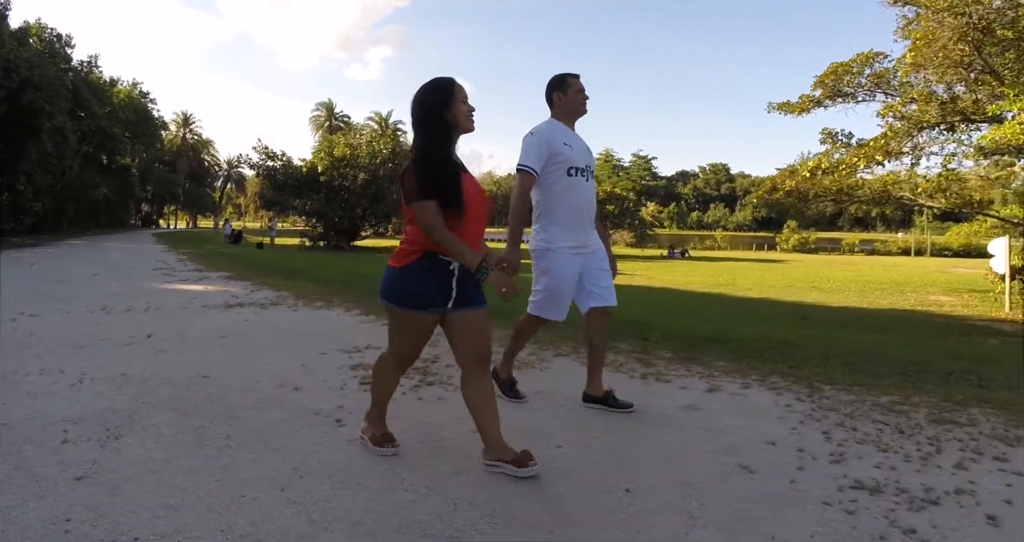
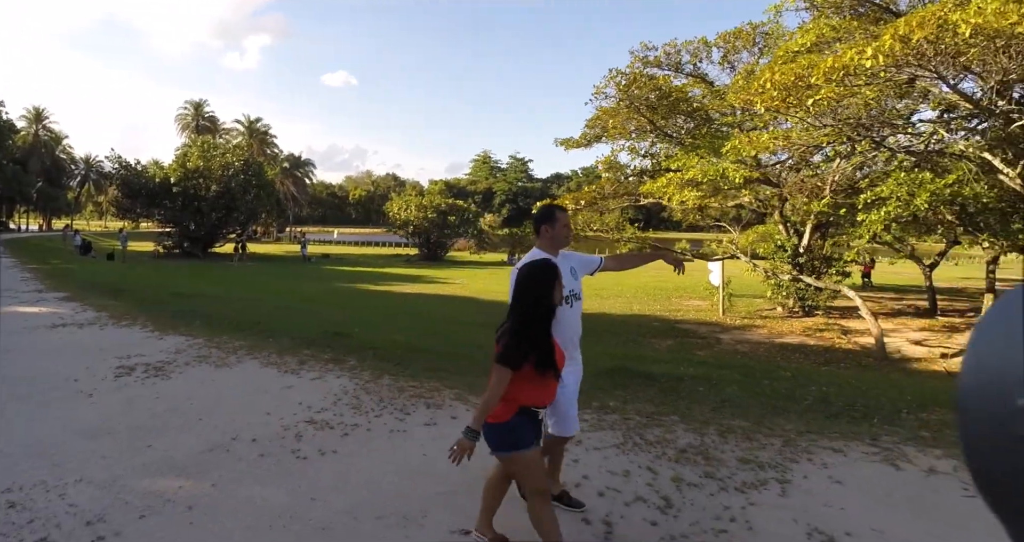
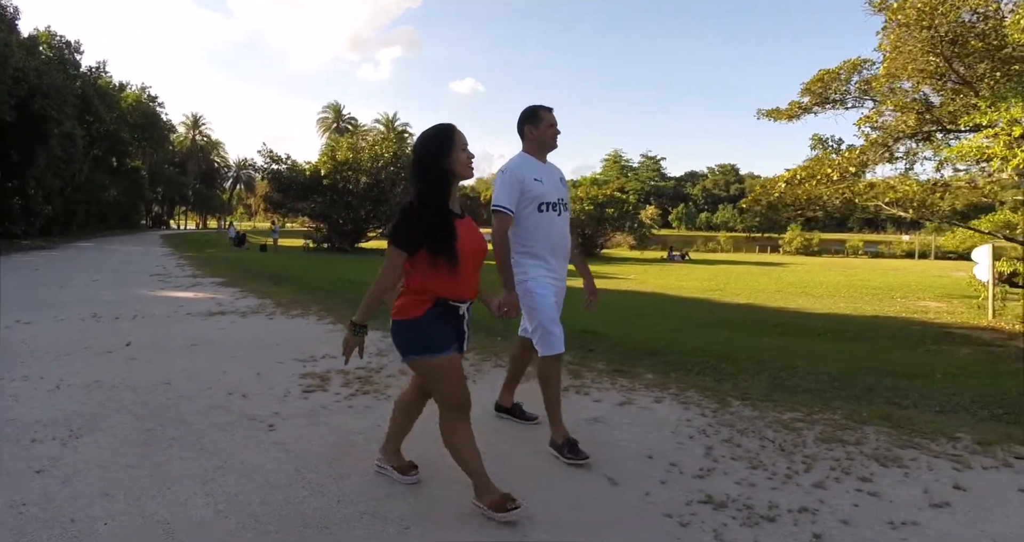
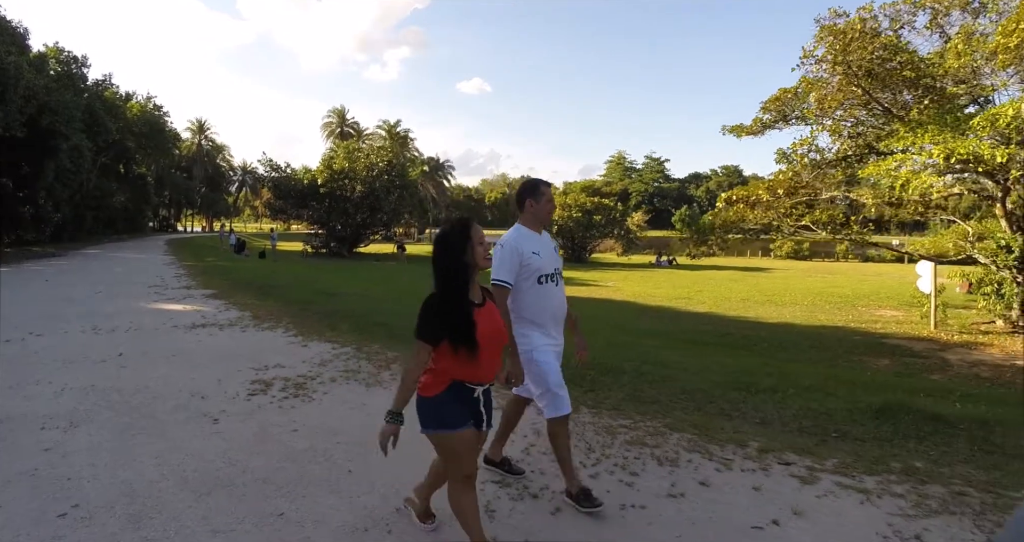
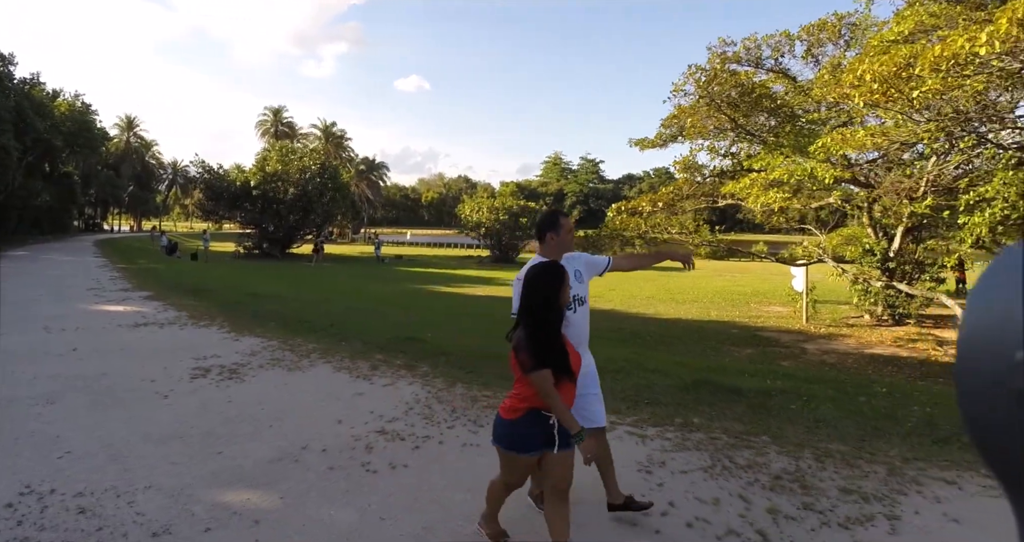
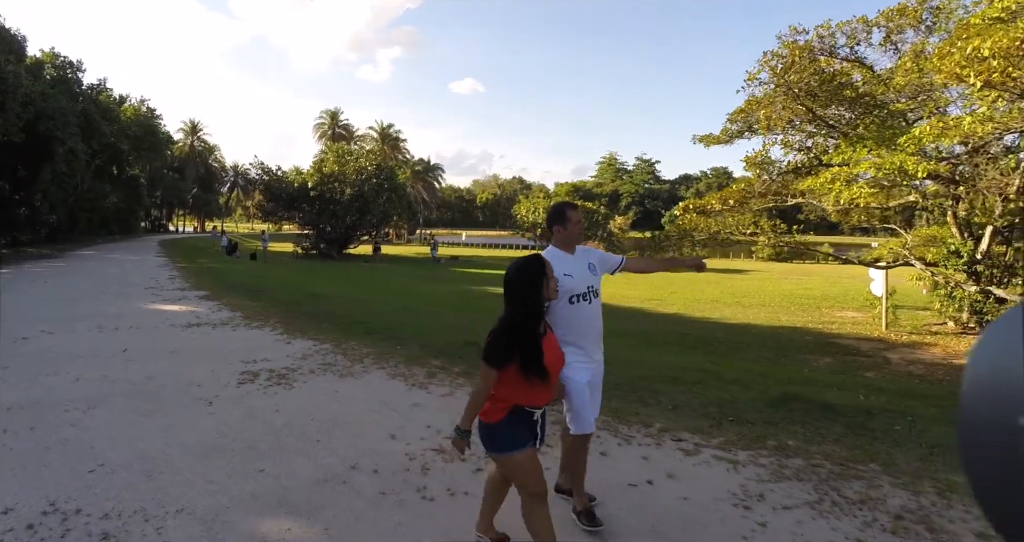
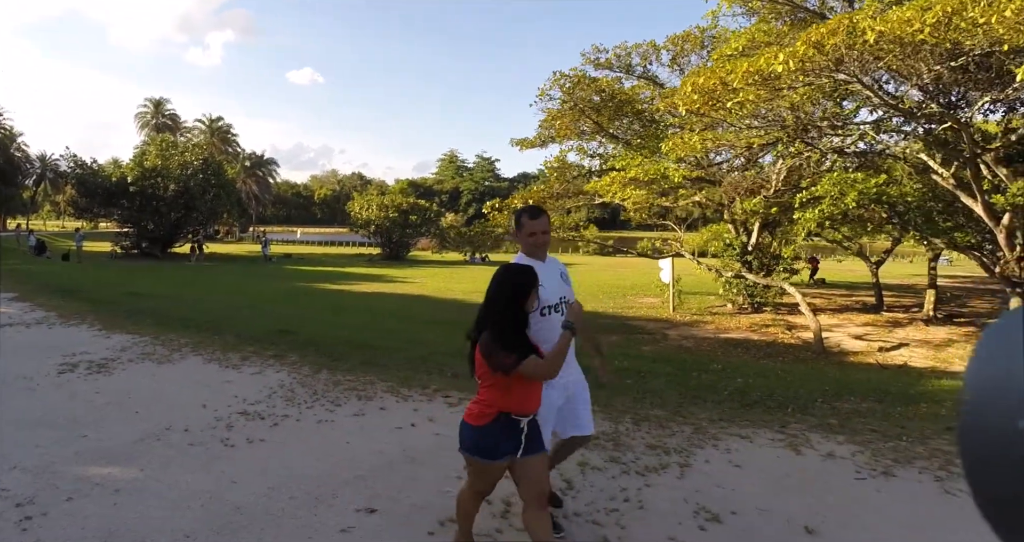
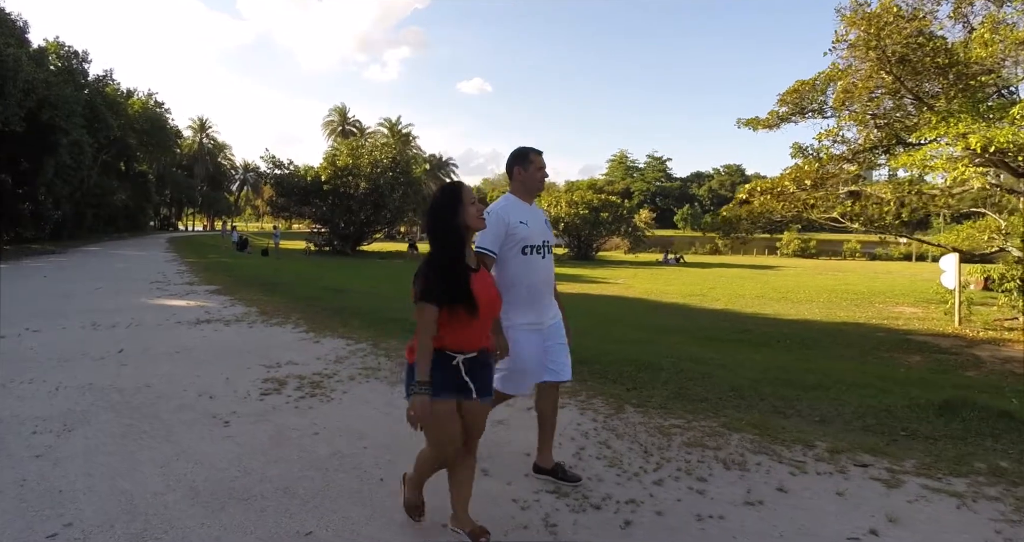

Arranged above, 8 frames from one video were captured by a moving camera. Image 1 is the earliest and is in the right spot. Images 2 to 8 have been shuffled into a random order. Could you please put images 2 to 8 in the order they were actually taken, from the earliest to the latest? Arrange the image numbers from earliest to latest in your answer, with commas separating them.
3, 8, 4, 6, 5, 2, 7
